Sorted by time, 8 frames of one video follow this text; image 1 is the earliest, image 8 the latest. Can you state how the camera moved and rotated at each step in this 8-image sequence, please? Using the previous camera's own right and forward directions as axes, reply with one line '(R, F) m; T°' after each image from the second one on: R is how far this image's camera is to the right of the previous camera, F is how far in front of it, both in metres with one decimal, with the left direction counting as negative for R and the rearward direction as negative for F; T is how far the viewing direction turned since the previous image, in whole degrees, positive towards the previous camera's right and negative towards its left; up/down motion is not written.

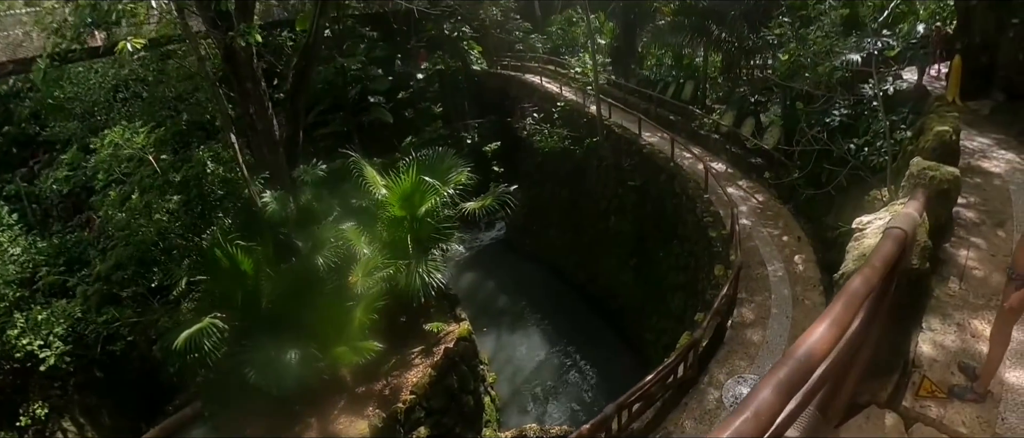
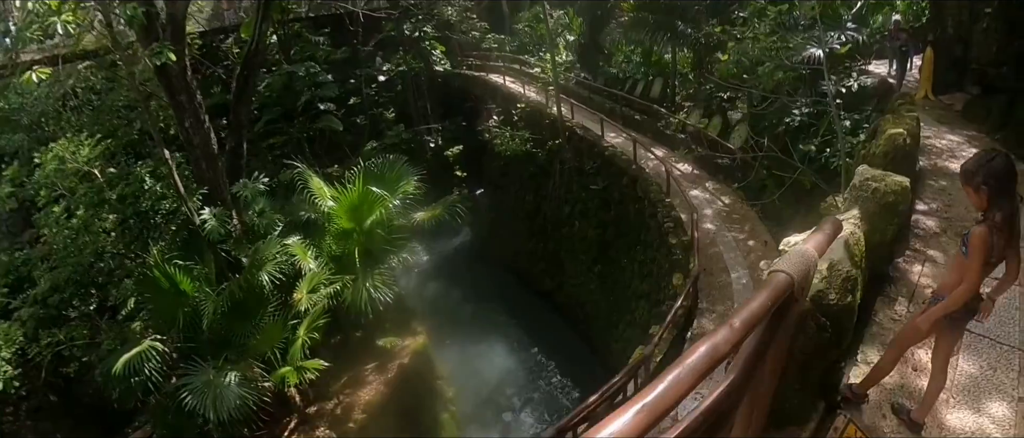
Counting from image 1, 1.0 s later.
(+0.3, +0.2) m; 0°
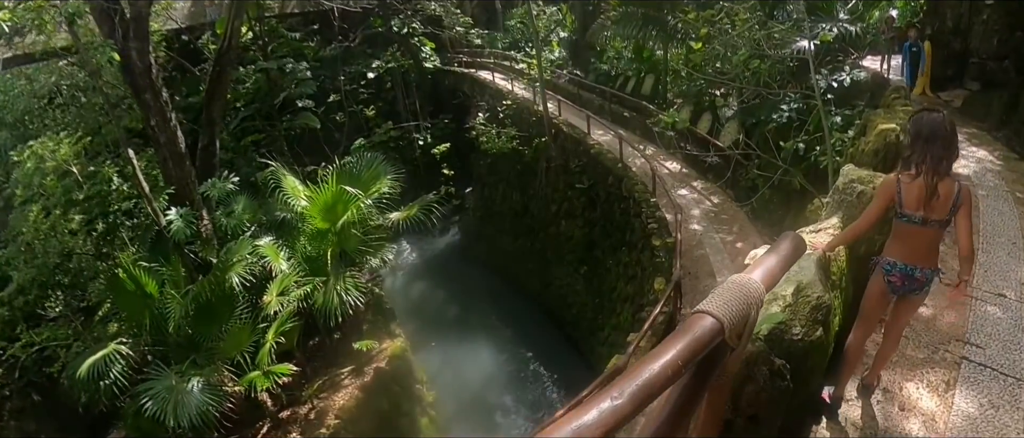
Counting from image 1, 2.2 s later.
(+0.3, +0.2) m; -1°
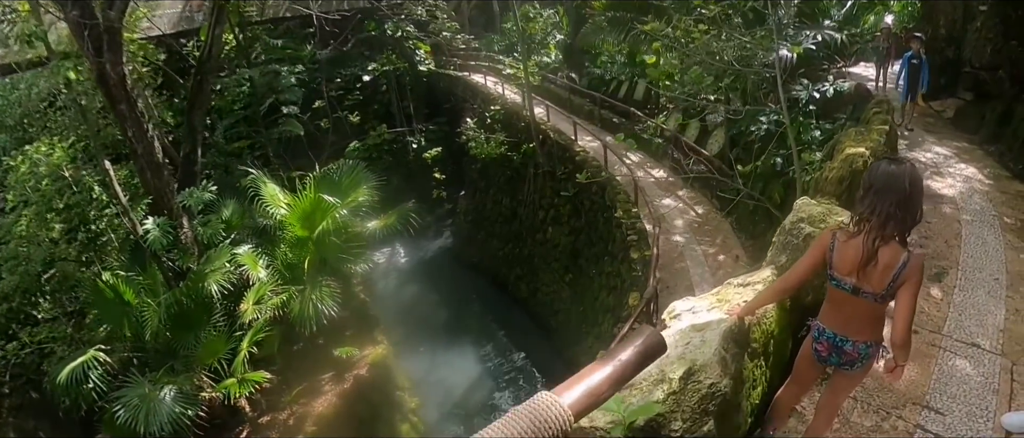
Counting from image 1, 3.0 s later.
(+0.4, 0.0) m; -2°
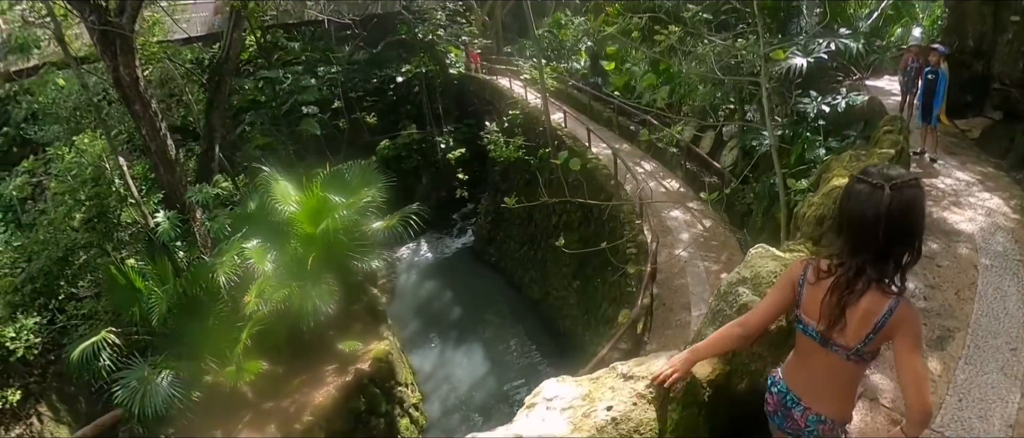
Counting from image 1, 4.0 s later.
(+0.6, 0.0) m; -6°
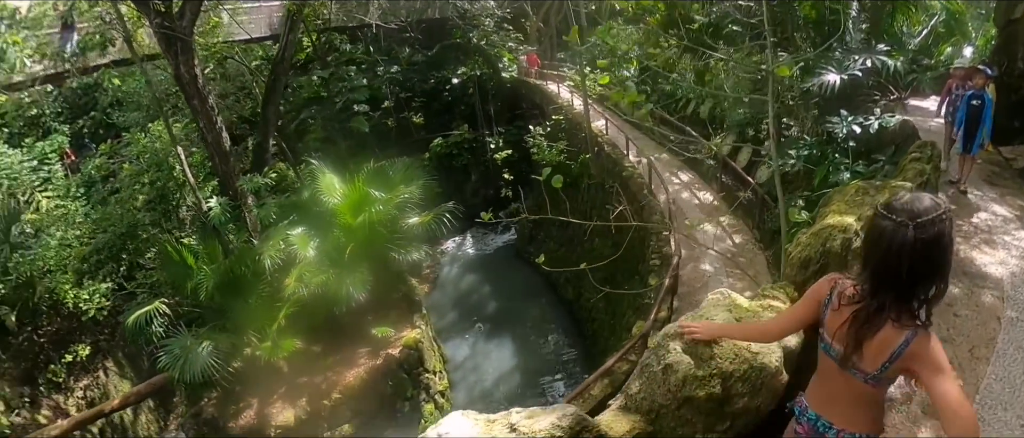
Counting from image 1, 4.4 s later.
(+0.6, -0.1) m; -8°
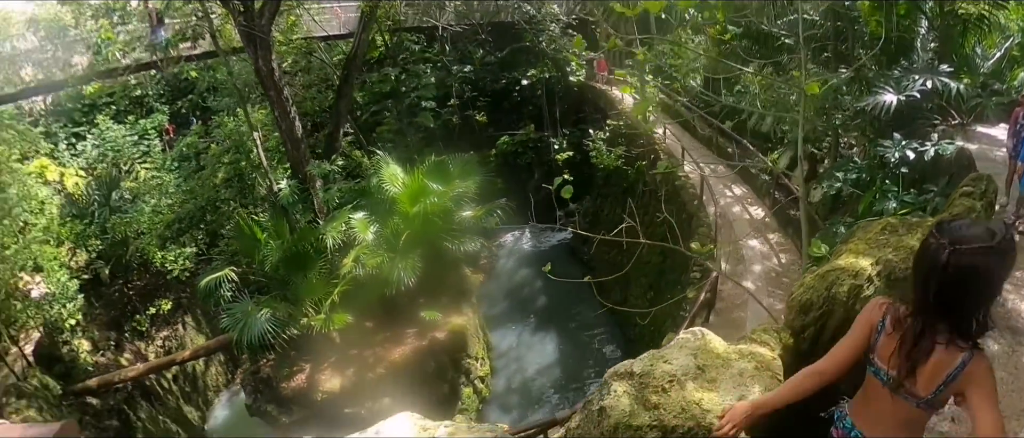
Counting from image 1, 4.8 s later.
(+0.6, -0.2) m; -9°
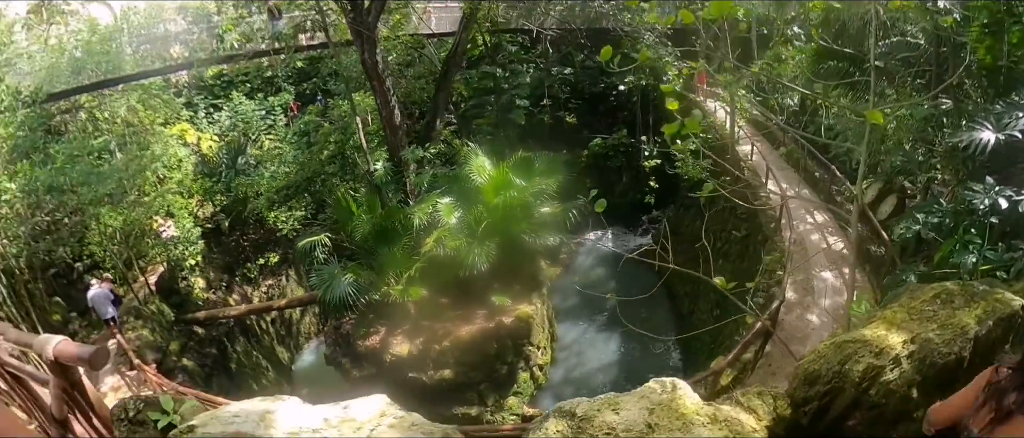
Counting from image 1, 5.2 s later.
(+0.9, -0.2) m; -13°
